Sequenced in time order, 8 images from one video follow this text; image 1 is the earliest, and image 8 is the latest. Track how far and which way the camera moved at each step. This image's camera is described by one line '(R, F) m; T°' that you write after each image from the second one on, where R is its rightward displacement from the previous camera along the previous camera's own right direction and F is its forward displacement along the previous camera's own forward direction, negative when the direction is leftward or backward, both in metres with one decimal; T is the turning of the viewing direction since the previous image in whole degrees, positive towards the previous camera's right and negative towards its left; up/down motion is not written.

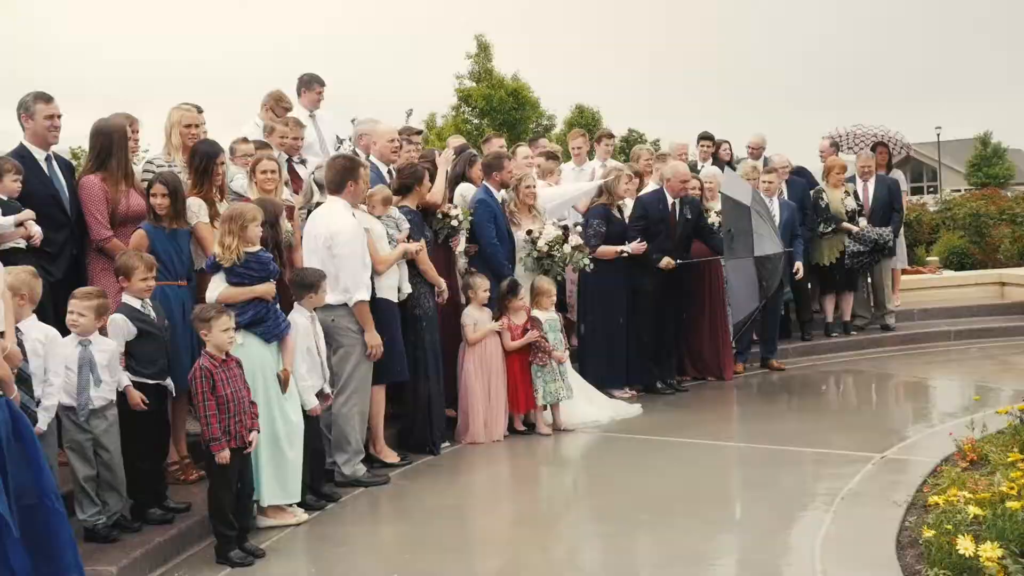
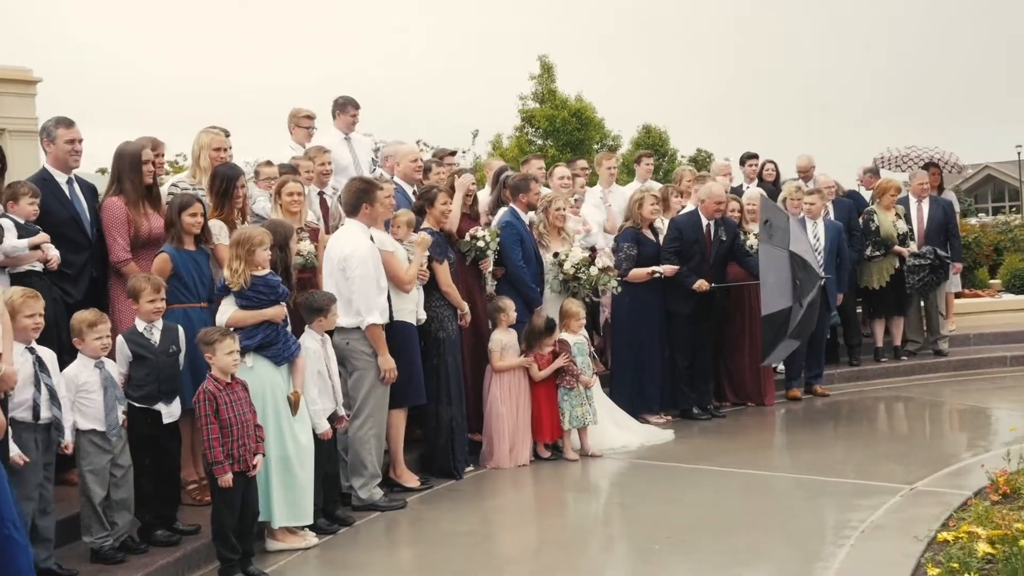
(+0.3, +0.1) m; -4°
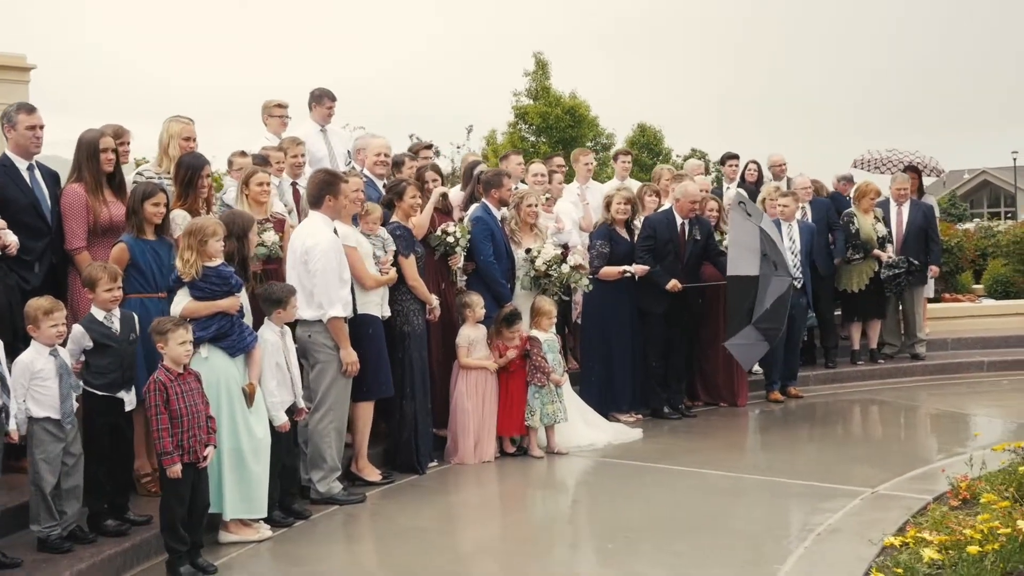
(+0.2, 0.0) m; 0°
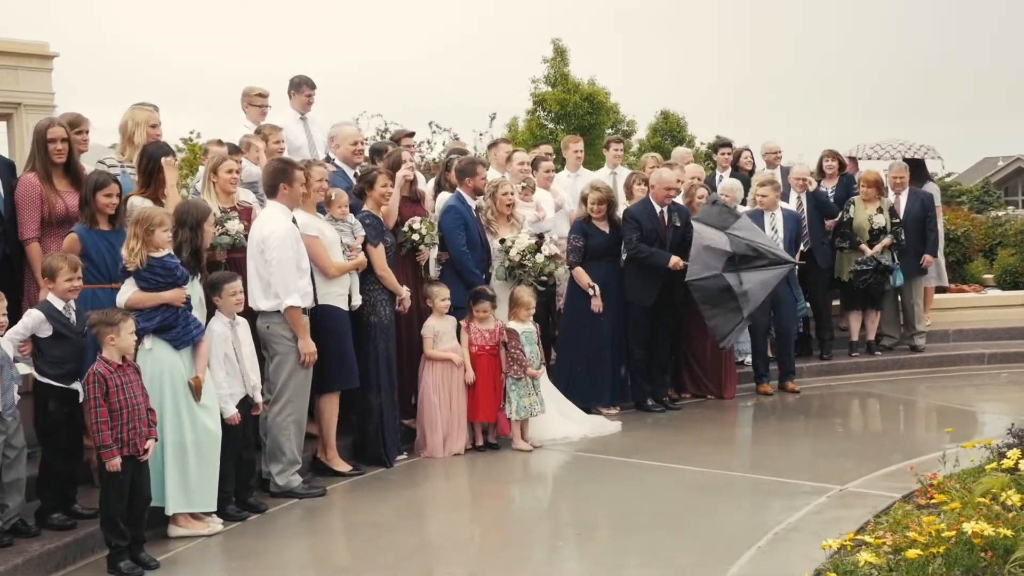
(+0.4, +0.1) m; -2°
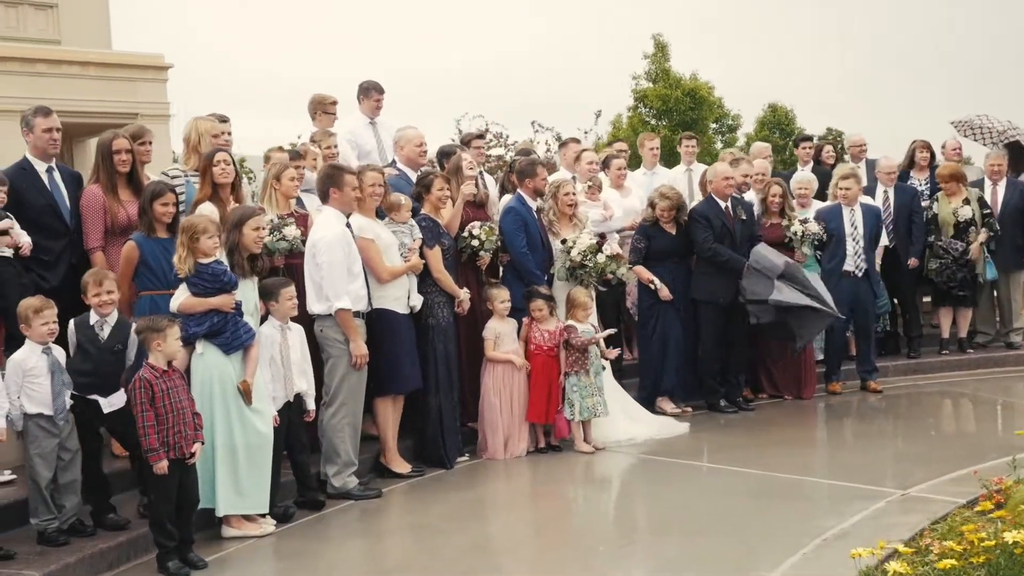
(+0.4, 0.0) m; -6°
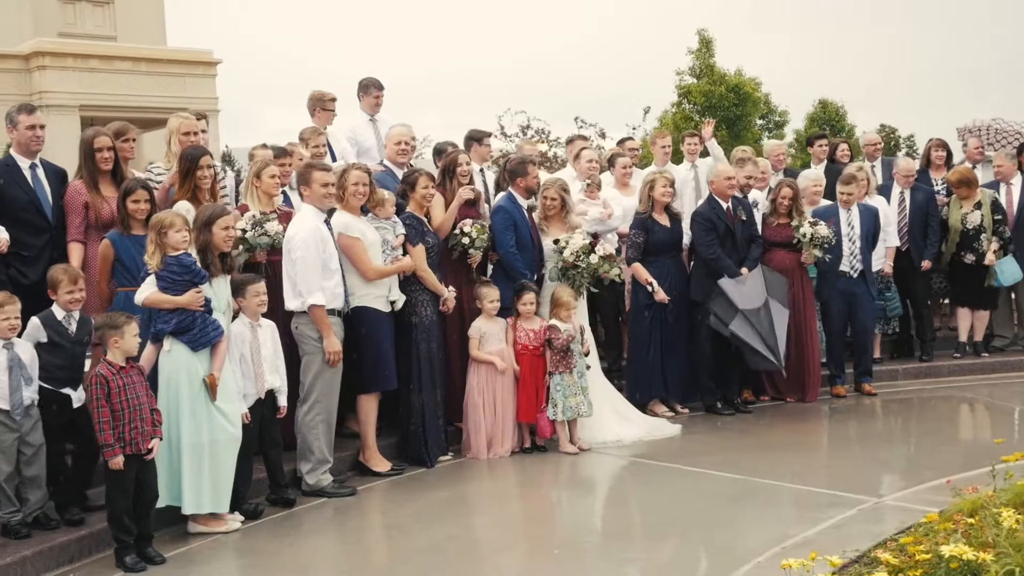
(+0.5, +0.1) m; -3°
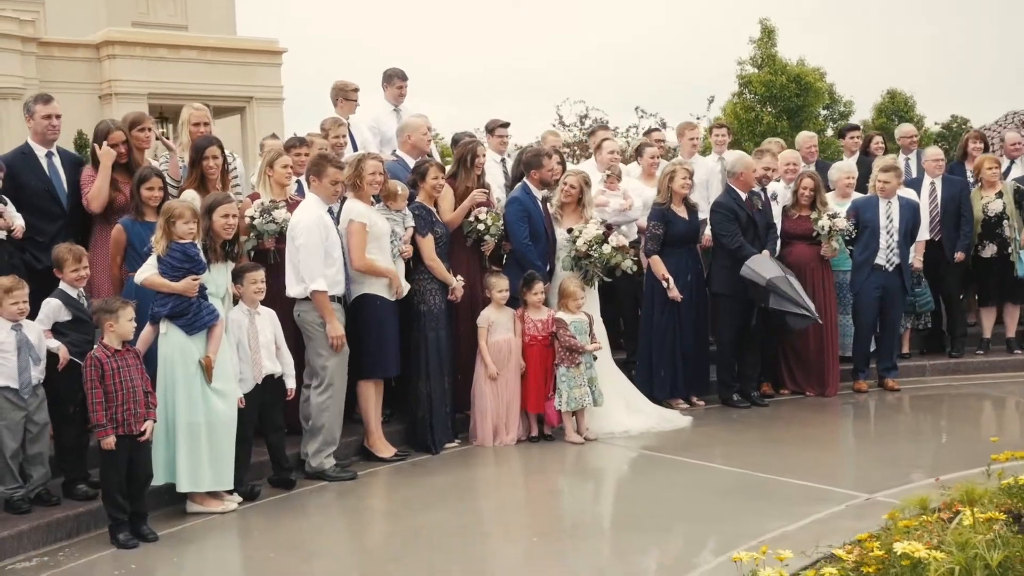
(+0.4, 0.0) m; -3°
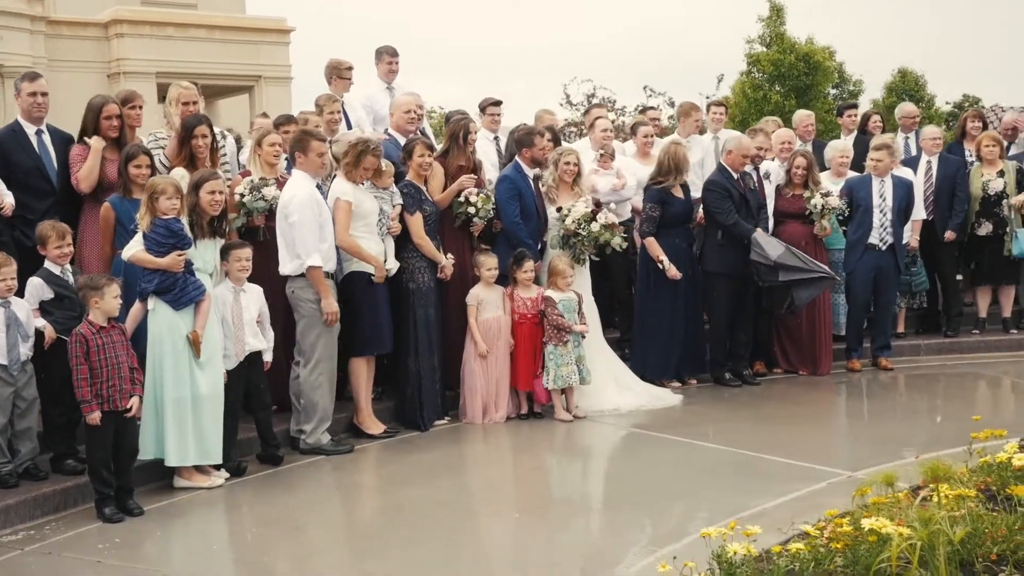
(+0.1, 0.0) m; -1°
